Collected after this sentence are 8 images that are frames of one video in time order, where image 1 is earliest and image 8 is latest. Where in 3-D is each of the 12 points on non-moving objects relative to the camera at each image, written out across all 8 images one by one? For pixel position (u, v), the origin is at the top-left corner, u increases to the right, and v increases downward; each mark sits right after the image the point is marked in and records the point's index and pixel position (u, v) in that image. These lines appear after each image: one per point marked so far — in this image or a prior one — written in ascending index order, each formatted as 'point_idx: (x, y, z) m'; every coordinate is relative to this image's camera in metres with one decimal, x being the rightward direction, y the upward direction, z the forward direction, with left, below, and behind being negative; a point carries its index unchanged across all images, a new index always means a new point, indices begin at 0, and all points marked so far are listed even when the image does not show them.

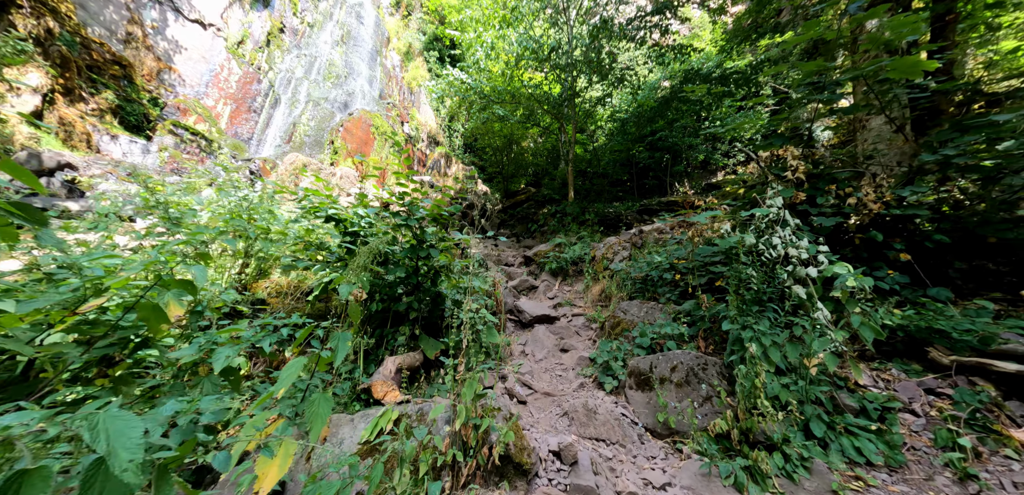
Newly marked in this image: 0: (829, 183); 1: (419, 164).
0: (+2.7, +0.6, +2.8) m
1: (-4.1, +3.9, +15.3) m
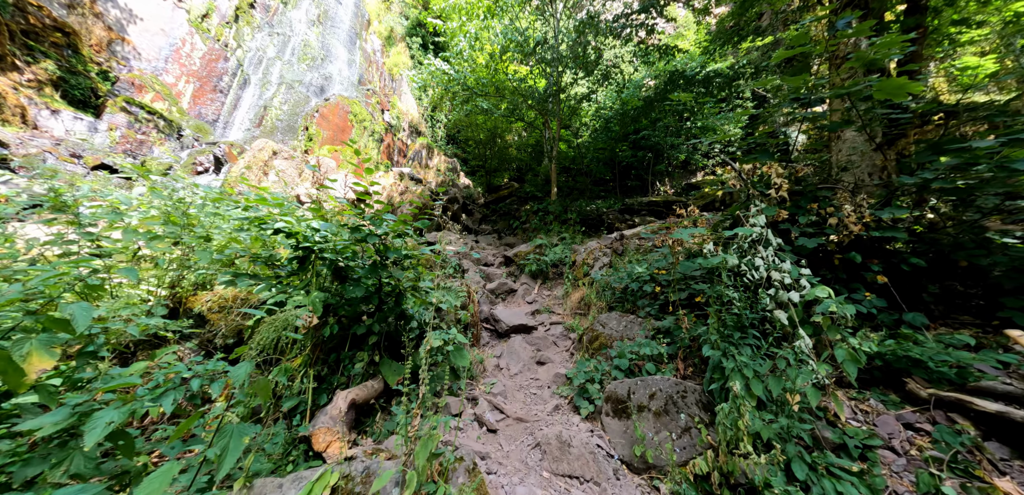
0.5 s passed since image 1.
0: (+2.6, +0.4, +2.8) m
1: (-4.9, +4.2, +14.8) m
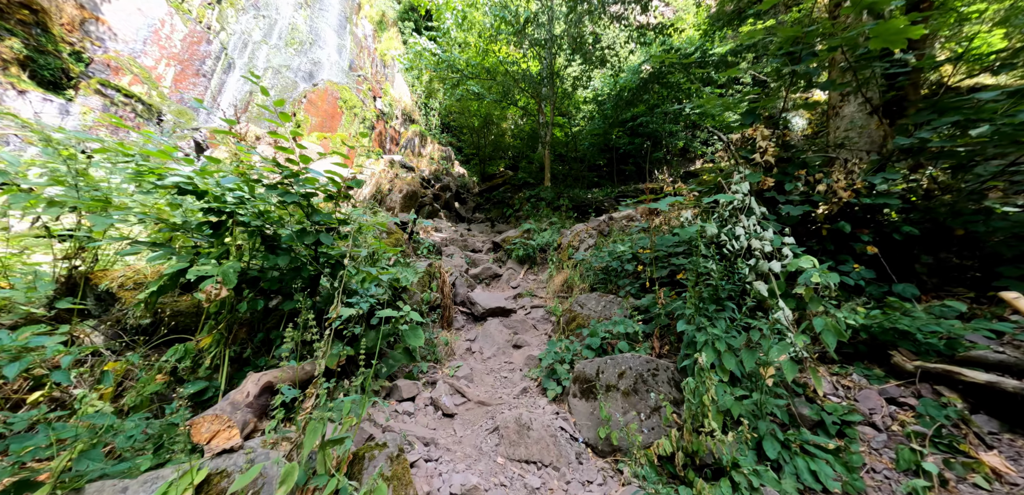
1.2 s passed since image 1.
0: (+2.3, +0.6, +2.6) m
1: (-5.2, +4.7, +14.5) m
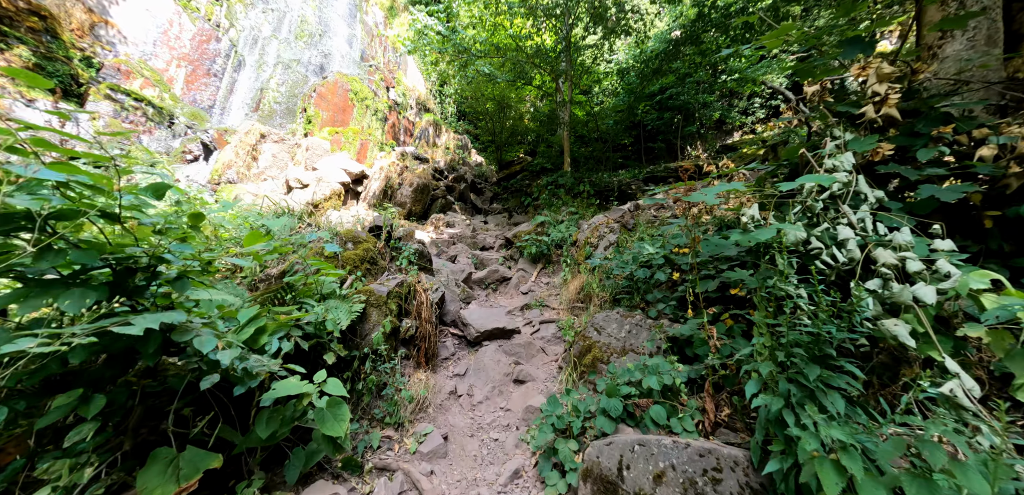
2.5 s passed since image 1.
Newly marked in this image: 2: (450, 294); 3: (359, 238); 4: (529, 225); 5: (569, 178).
0: (+2.2, +0.6, +1.6) m
1: (-4.5, +4.9, +14.0) m
2: (-0.7, -0.5, +3.5) m
3: (-1.4, +0.1, +3.0) m
4: (+0.4, +0.5, +6.6) m
5: (+1.6, +1.9, +9.0) m
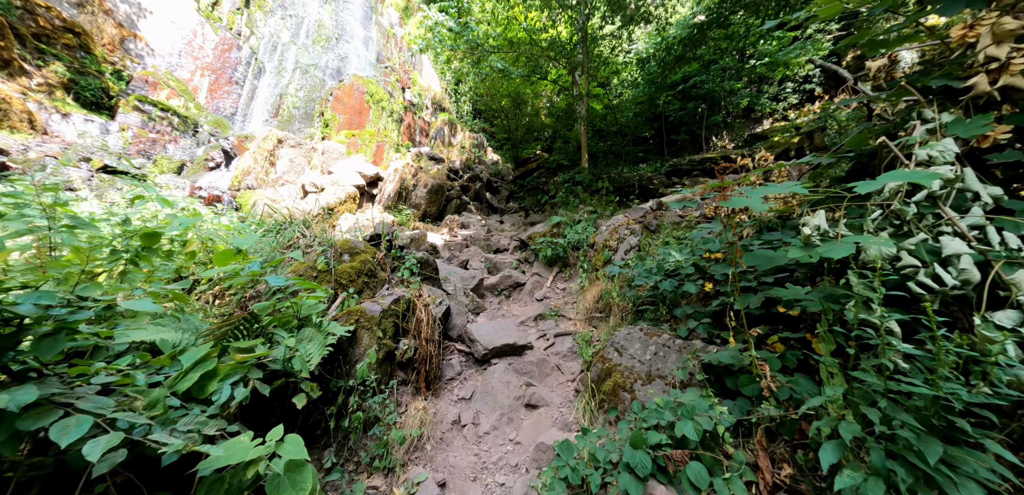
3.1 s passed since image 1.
0: (+2.2, +0.6, +1.2) m
1: (-3.9, +4.9, +13.9) m
2: (-0.6, -0.6, +3.2) m
3: (-1.3, 0.0, +2.8) m
4: (+0.6, +0.4, +6.3) m
5: (+2.0, +1.9, +8.6) m
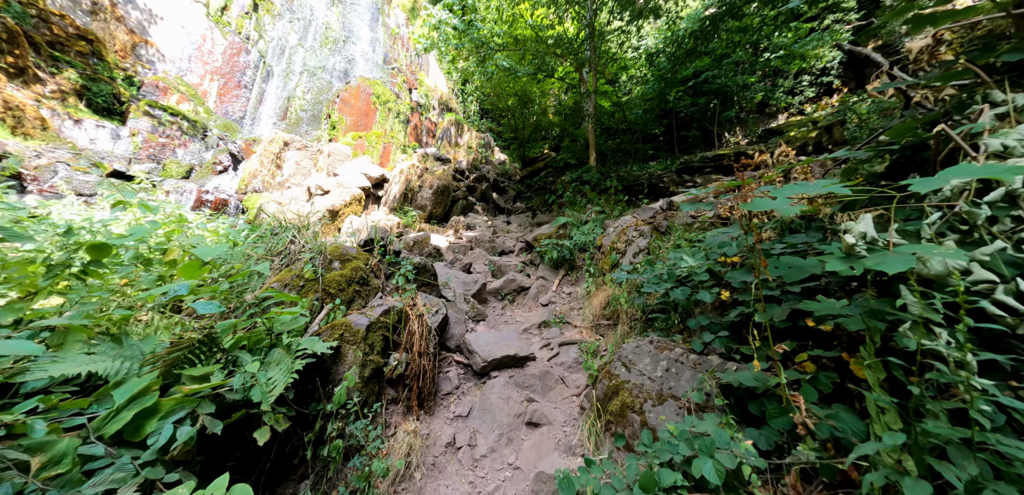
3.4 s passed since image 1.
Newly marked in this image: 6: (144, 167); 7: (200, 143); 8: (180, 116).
0: (+2.1, +0.5, +1.0) m
1: (-3.6, +4.8, +13.8) m
2: (-0.5, -0.6, +3.1) m
3: (-1.3, -0.1, +2.6) m
4: (+0.7, +0.4, +6.1) m
5: (+2.1, +1.9, +8.4) m
6: (-9.8, +2.1, +8.6) m
7: (-9.9, +3.3, +10.3) m
8: (-10.5, +4.2, +10.3) m
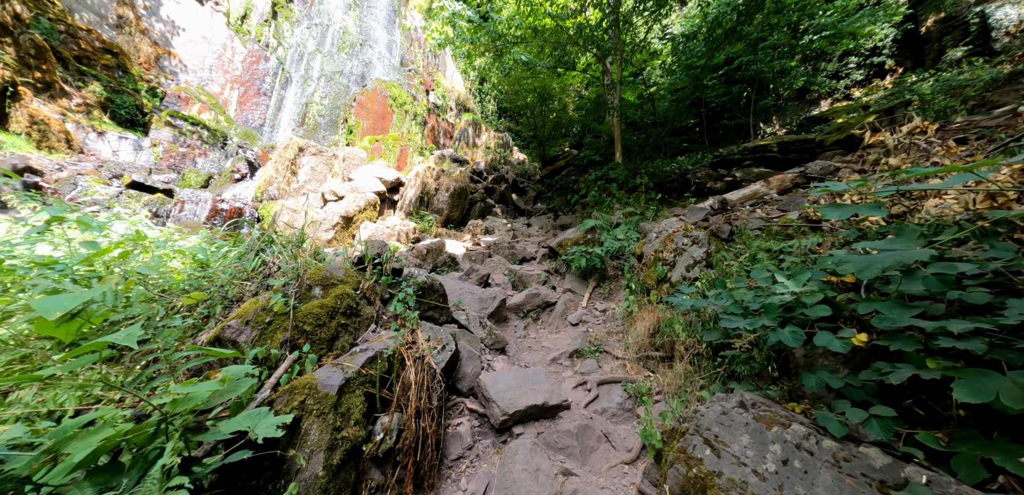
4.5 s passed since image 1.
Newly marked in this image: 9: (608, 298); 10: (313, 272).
0: (+2.2, +0.4, +0.3) m
1: (-2.8, +4.6, +13.4) m
2: (-0.3, -0.7, +2.5) m
3: (-1.2, -0.2, +2.1) m
4: (+1.1, +0.3, +5.4) m
5: (+2.6, +1.8, +7.6) m
6: (-9.2, +1.9, +8.6) m
7: (-9.3, +3.0, +10.3) m
8: (-9.9, +3.9, +10.4) m
9: (+1.1, -0.6, +3.9) m
10: (-1.3, -0.1, +2.1) m
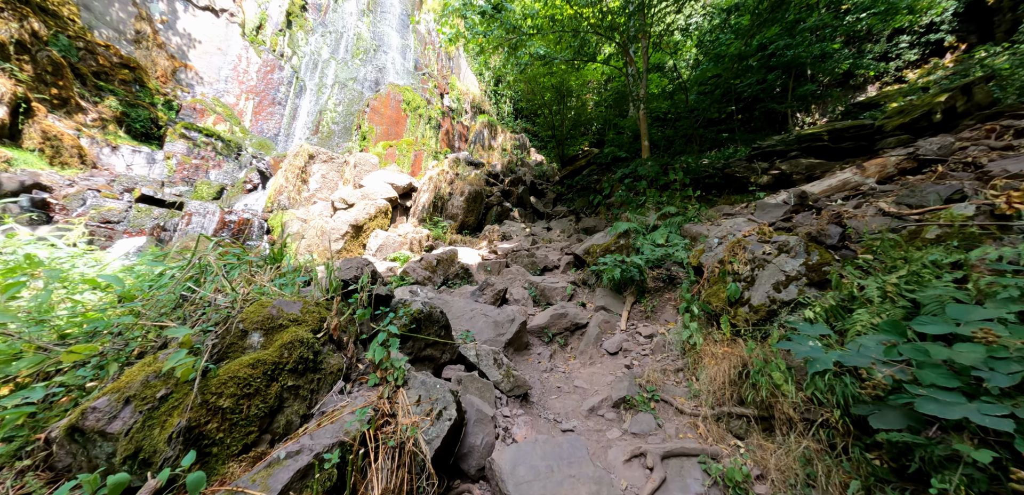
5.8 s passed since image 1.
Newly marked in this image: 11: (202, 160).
0: (+2.1, +0.4, -0.5) m
1: (-2.1, +4.4, +12.9) m
2: (-0.2, -0.9, +1.8) m
3: (-1.1, -0.3, +1.5) m
4: (+1.4, +0.2, +4.7) m
5: (+3.0, +1.7, +6.8) m
6: (-8.8, +1.5, +8.5) m
7: (-8.8, +2.7, +10.2) m
8: (-9.4, +3.5, +10.3) m
9: (+1.4, -0.7, +3.1) m
10: (-1.2, -0.3, +1.5) m
11: (-9.2, +2.6, +9.7) m
